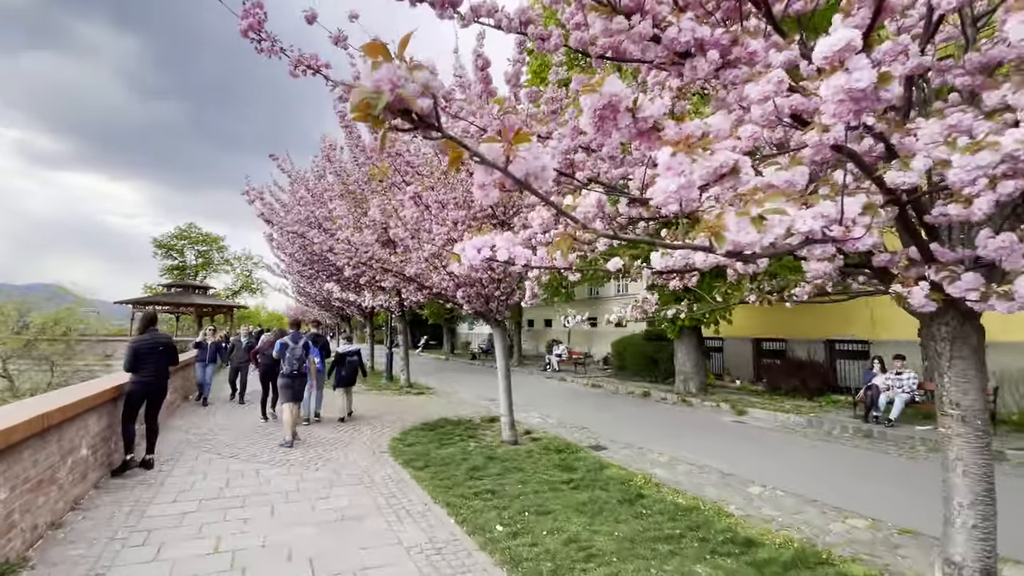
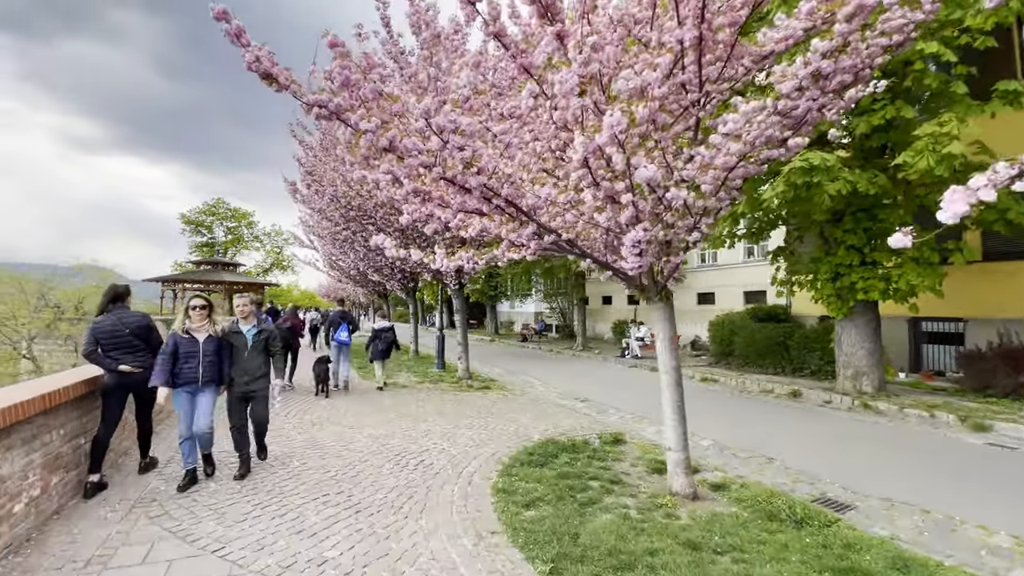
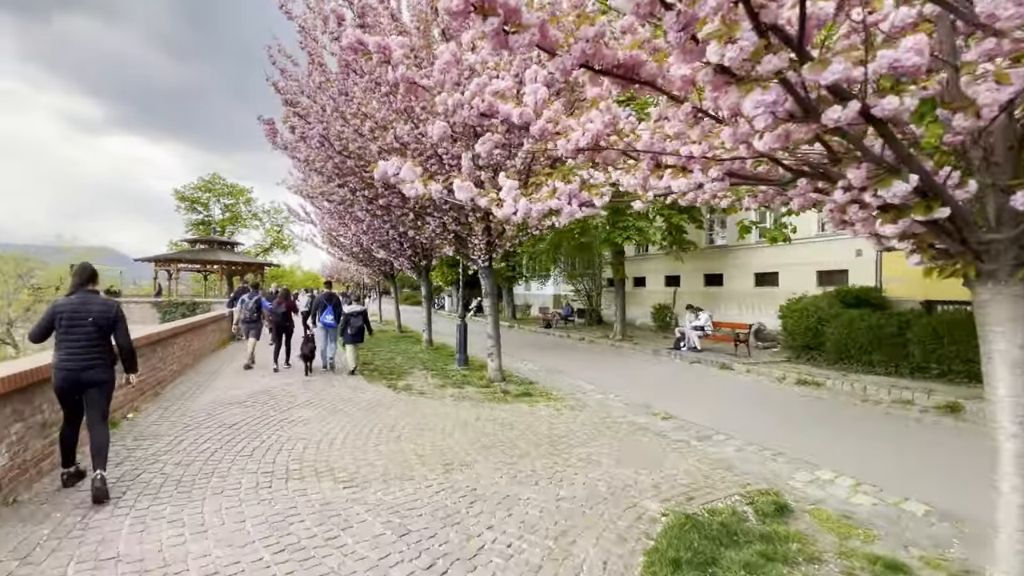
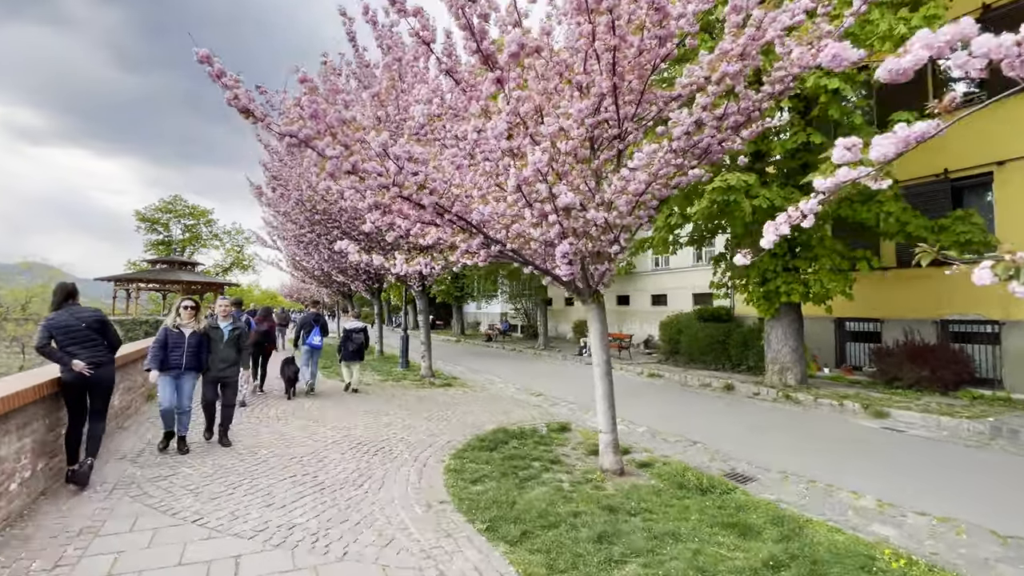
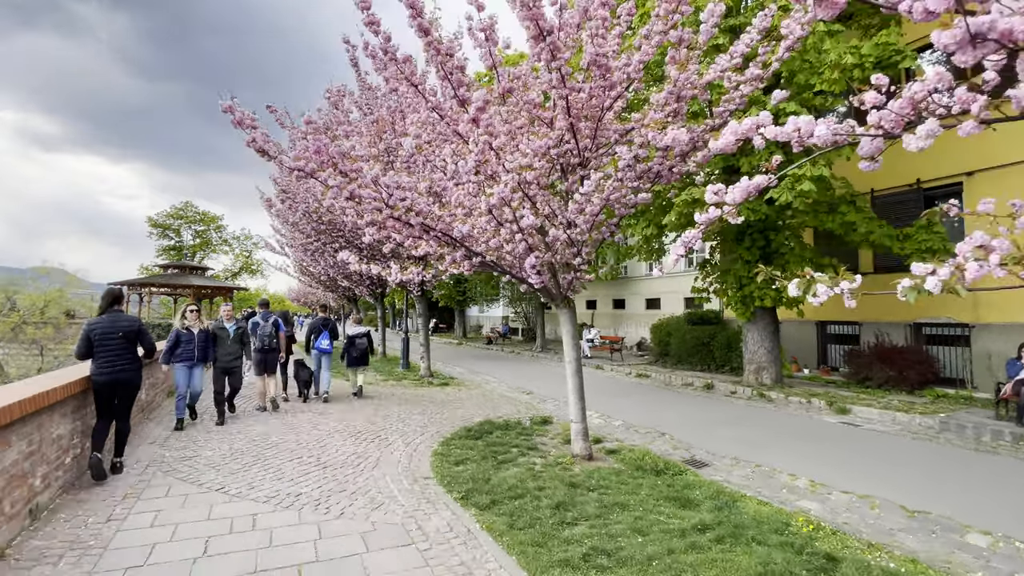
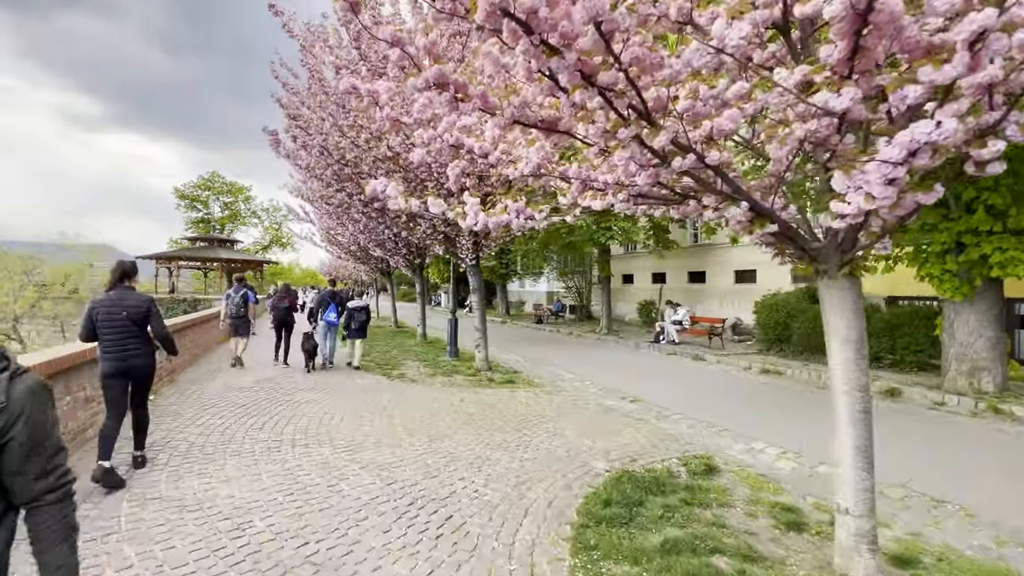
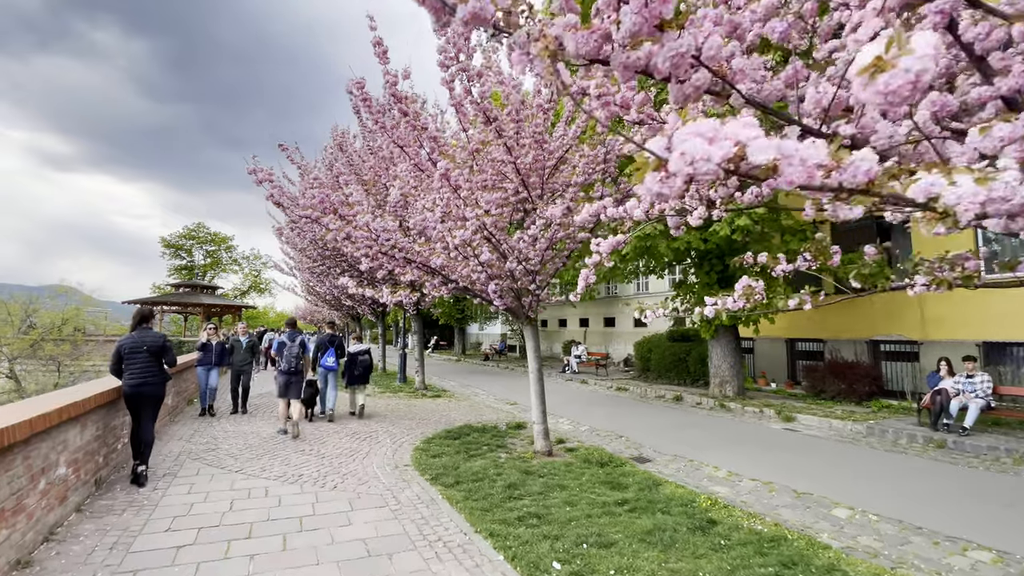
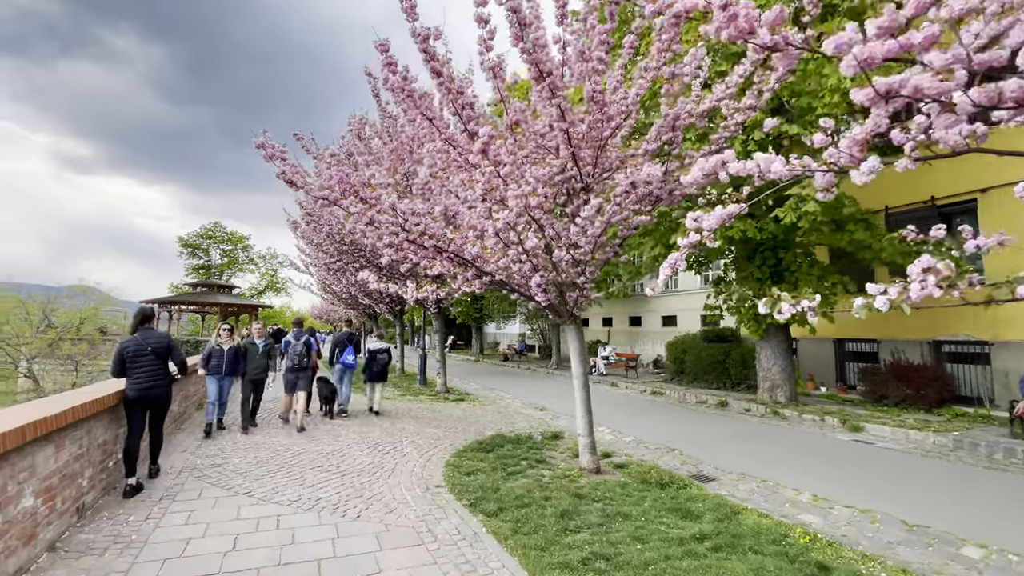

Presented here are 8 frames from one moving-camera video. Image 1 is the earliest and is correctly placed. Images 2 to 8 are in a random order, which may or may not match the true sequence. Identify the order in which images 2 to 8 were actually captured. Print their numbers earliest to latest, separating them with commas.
7, 8, 5, 4, 2, 6, 3
